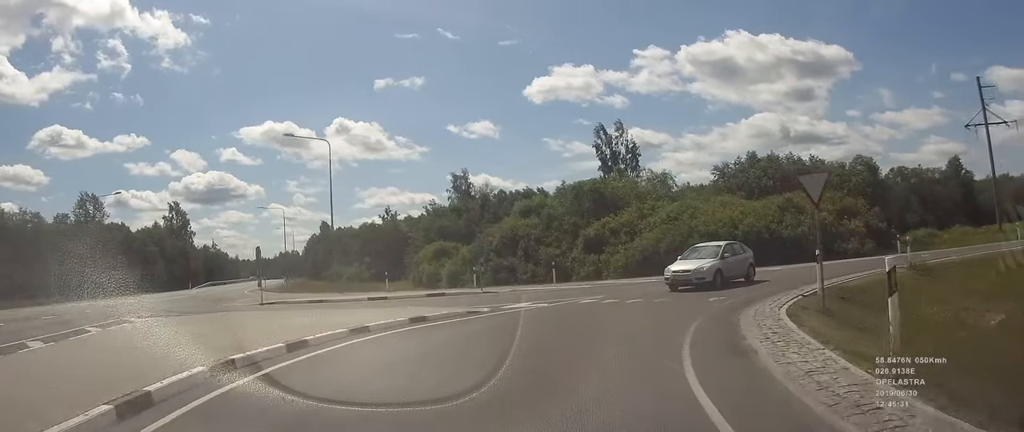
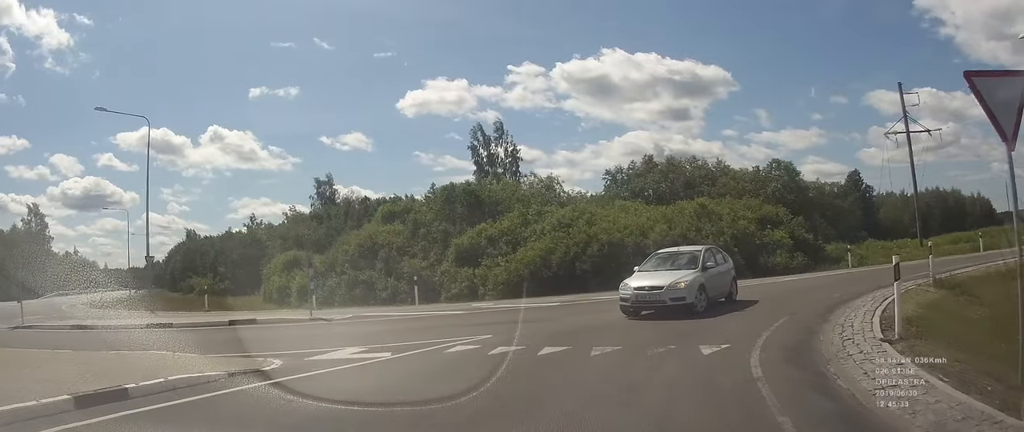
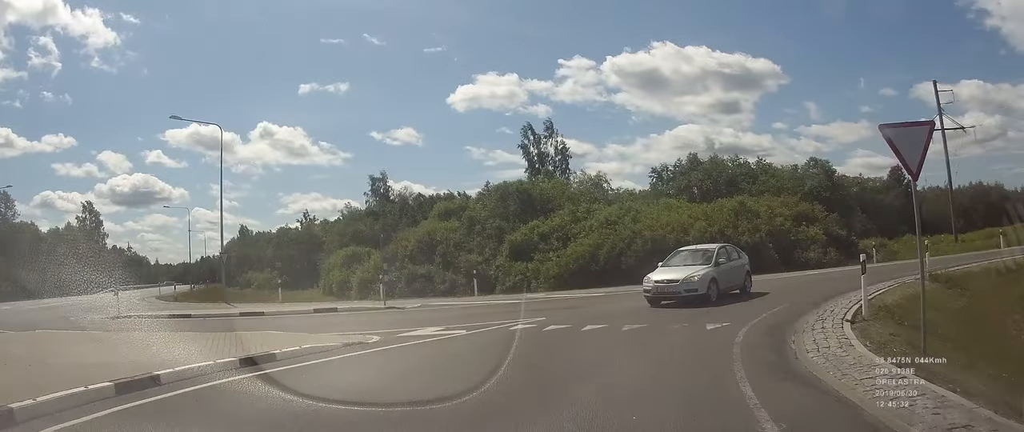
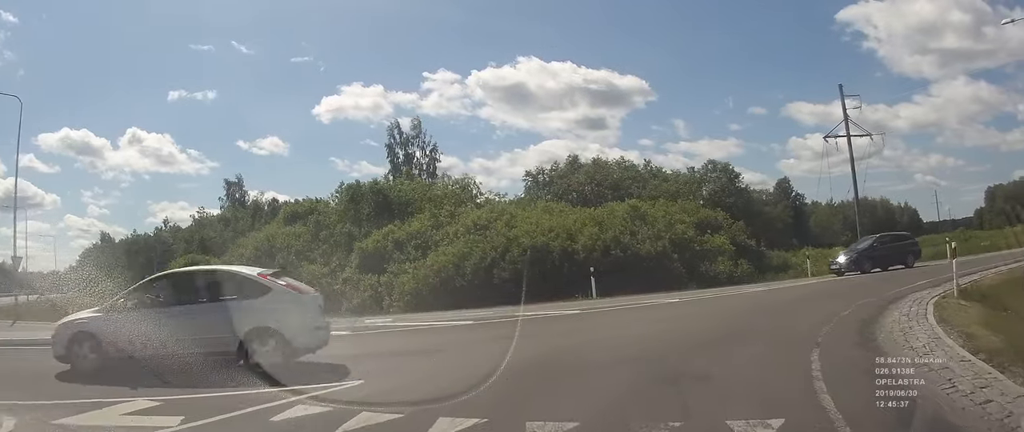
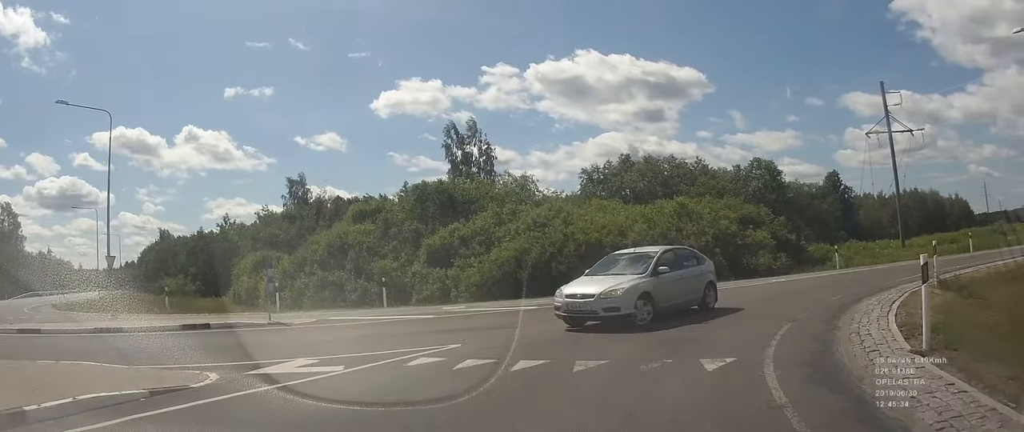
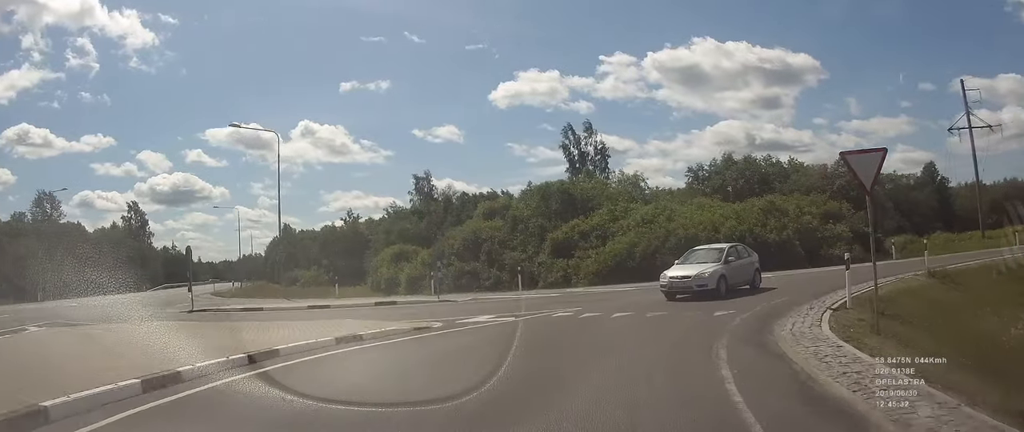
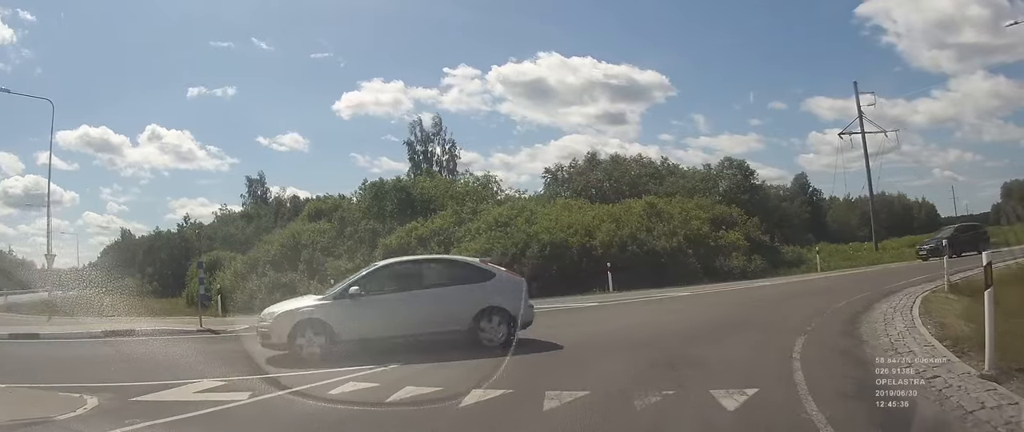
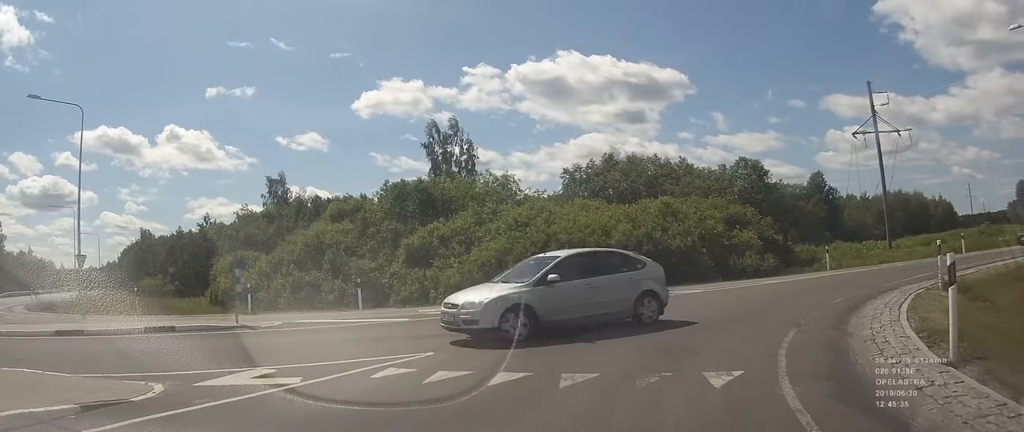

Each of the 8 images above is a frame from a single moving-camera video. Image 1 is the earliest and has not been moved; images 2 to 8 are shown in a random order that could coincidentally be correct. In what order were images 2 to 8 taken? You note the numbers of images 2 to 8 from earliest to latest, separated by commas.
6, 3, 2, 5, 8, 7, 4
